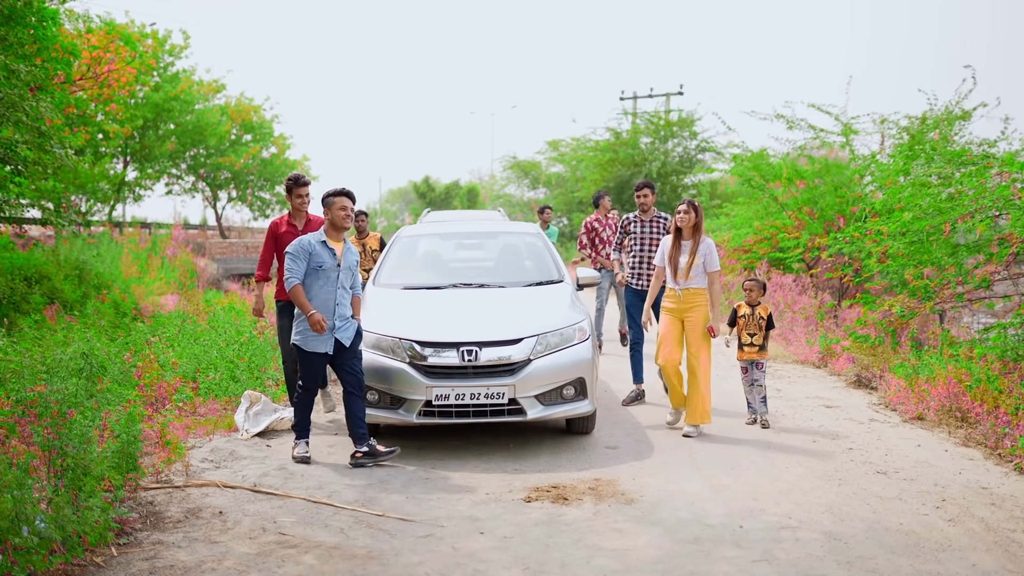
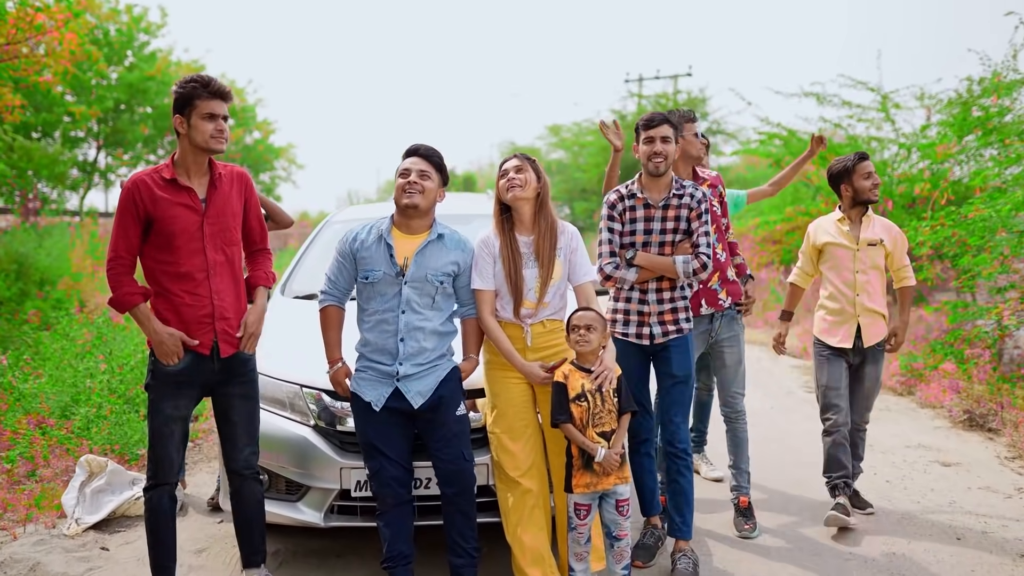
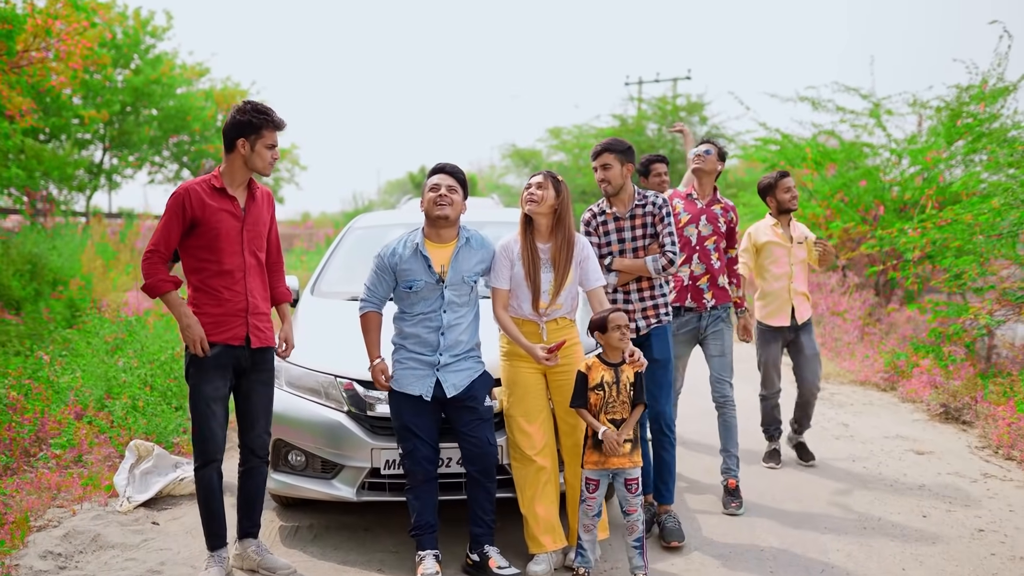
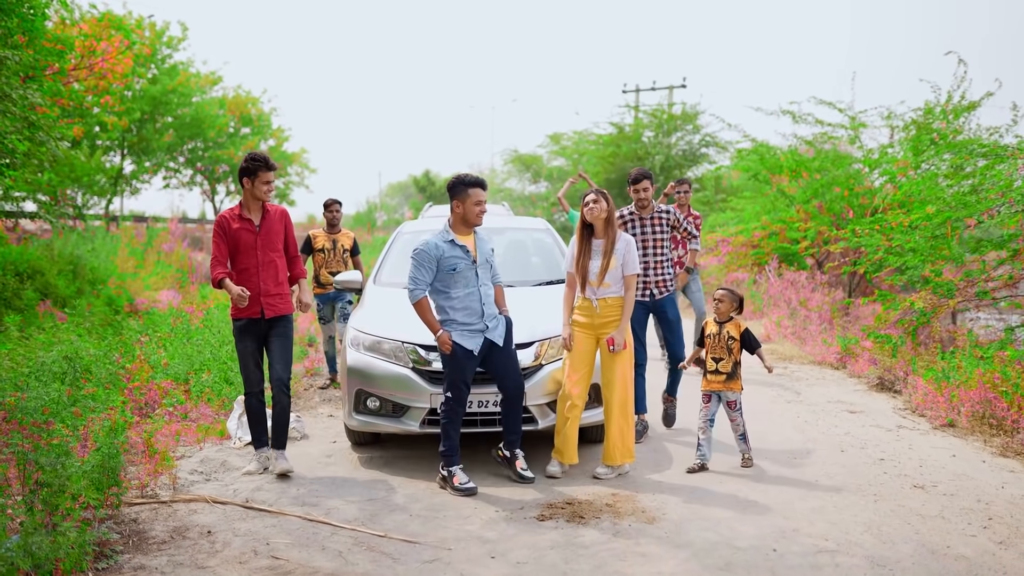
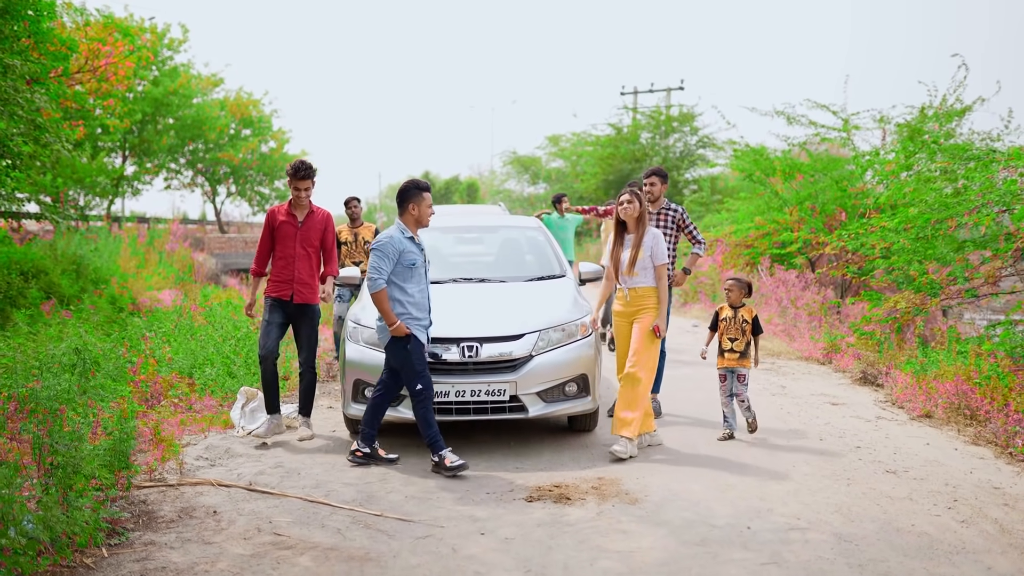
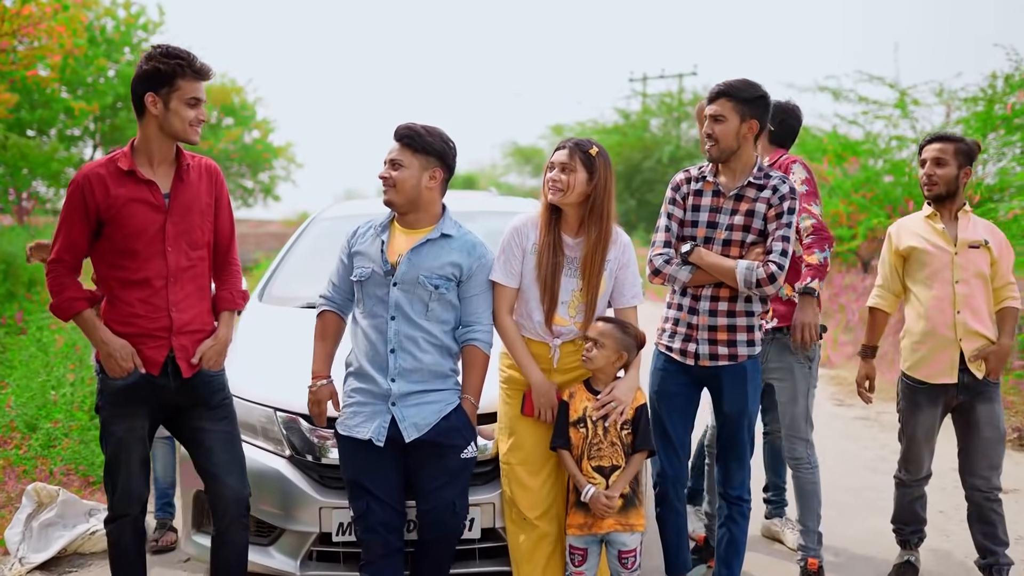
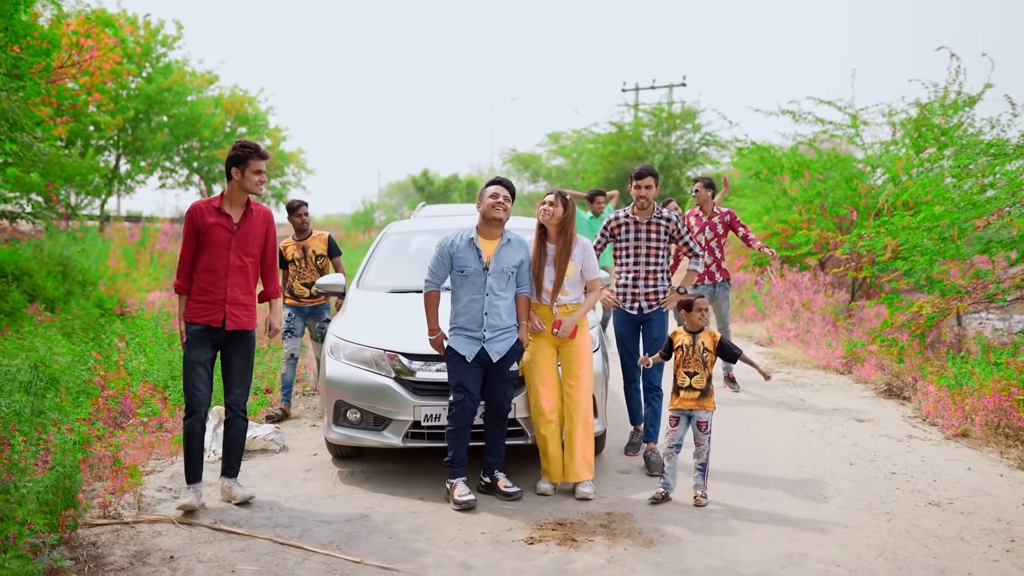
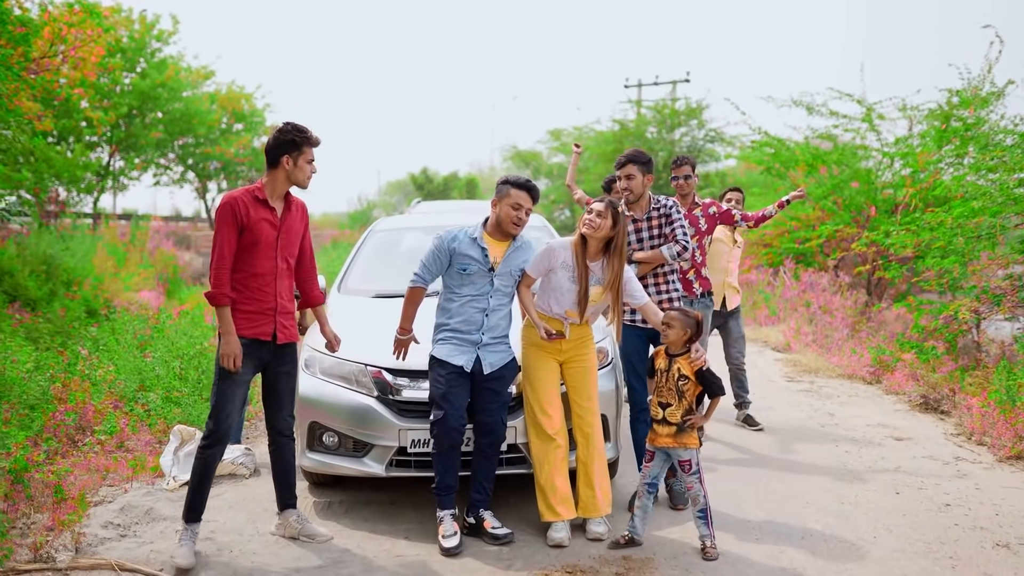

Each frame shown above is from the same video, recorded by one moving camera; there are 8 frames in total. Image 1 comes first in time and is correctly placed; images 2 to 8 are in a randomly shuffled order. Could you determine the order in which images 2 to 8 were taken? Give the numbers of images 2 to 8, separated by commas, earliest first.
5, 4, 7, 8, 3, 2, 6
